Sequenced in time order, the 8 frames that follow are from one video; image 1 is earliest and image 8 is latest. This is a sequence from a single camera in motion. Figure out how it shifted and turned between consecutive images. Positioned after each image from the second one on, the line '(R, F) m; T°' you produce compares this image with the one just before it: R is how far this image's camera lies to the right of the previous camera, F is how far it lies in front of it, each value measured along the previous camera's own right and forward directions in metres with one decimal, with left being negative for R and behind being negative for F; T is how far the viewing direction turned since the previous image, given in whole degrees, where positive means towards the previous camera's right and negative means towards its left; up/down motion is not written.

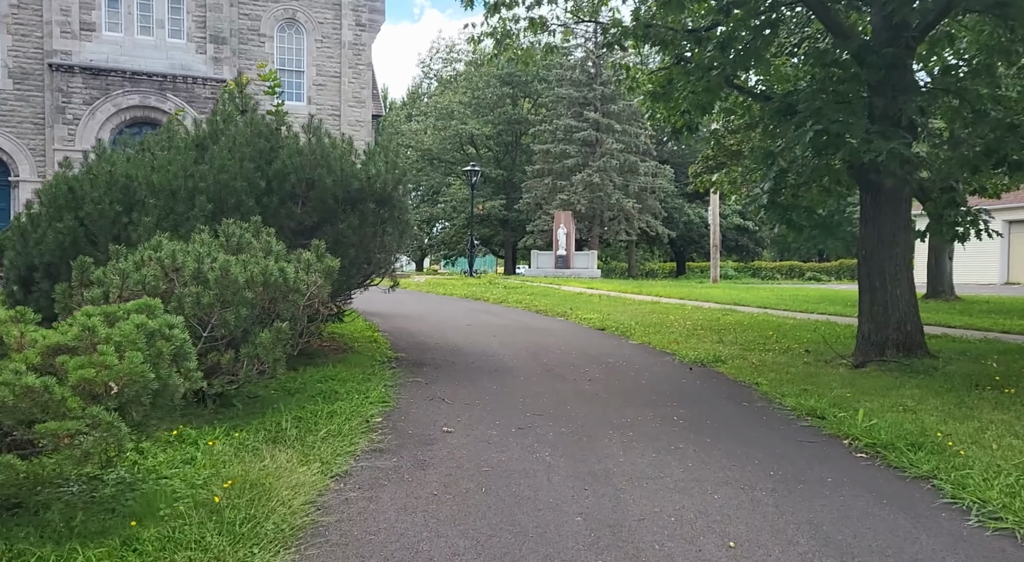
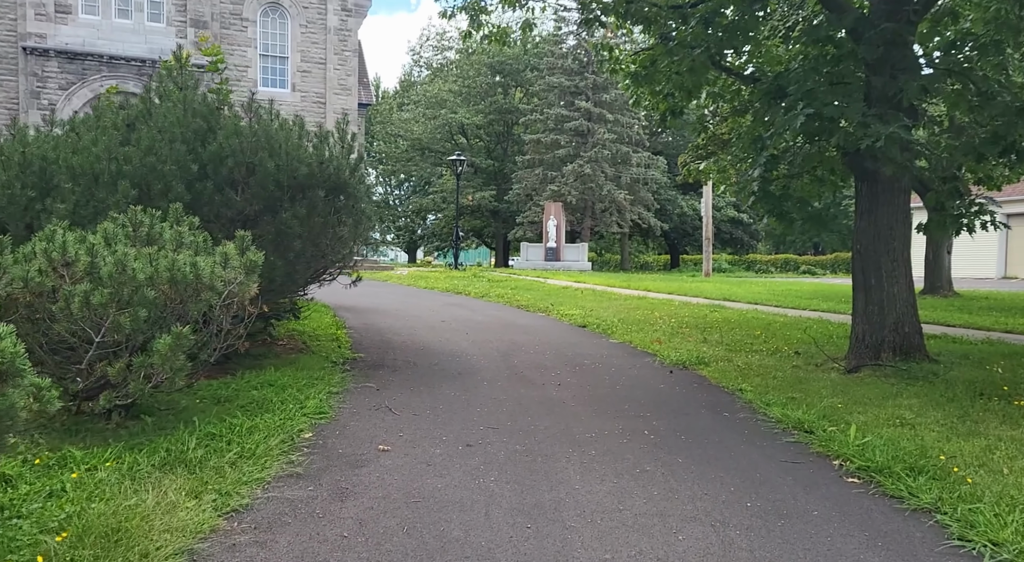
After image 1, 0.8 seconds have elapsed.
(+0.3, +0.7) m; 0°
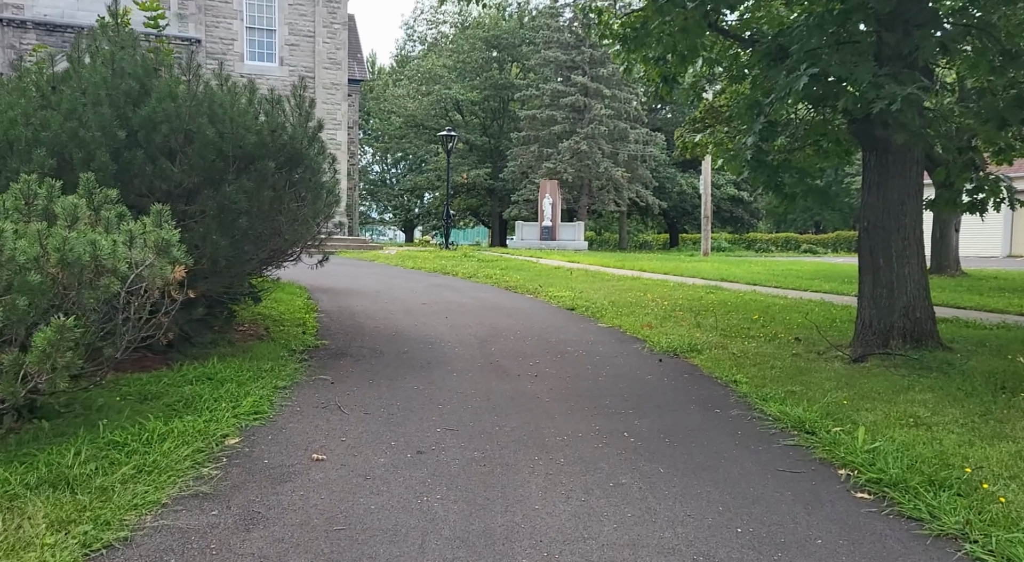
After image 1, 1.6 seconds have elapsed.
(+0.3, +0.7) m; 0°
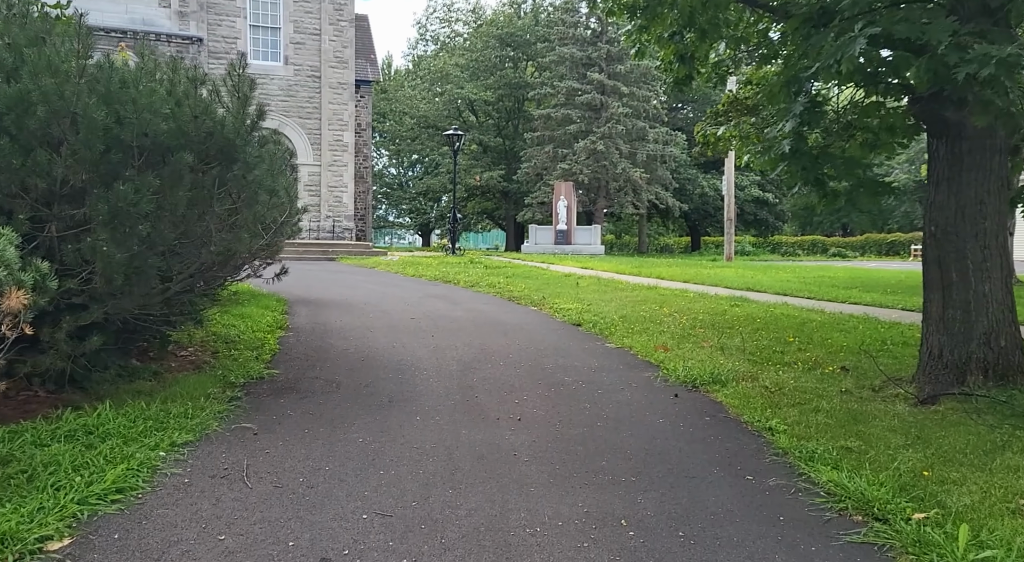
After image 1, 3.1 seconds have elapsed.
(+0.3, +1.4) m; -2°
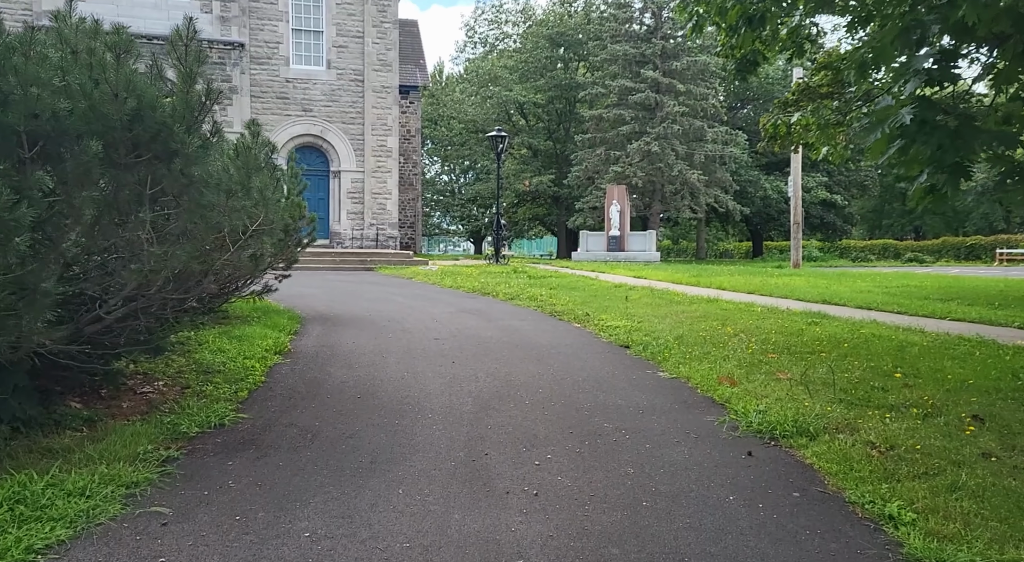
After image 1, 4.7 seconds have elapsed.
(+0.2, +1.5) m; -4°
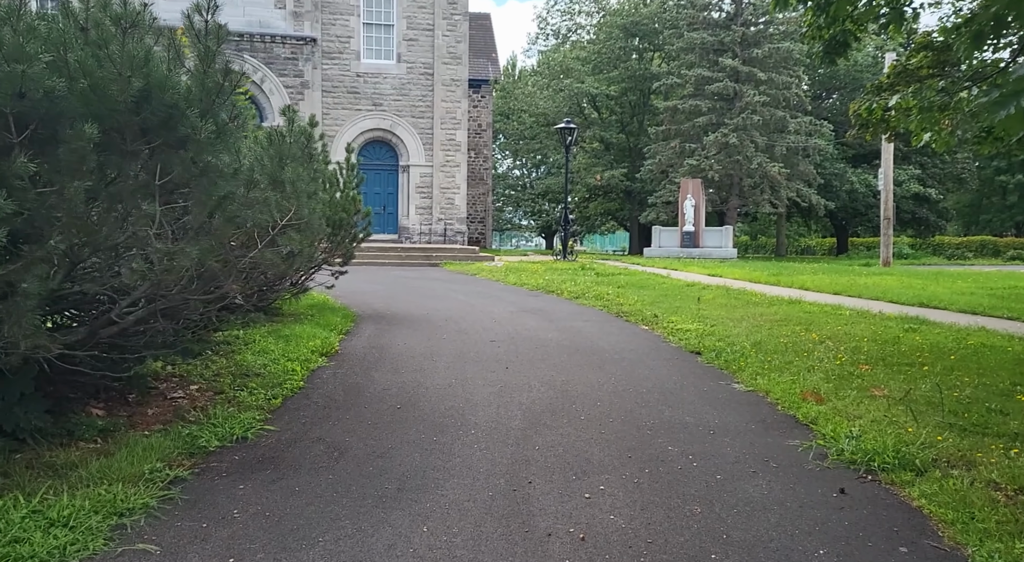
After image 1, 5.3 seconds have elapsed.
(+0.1, +0.7) m; -5°
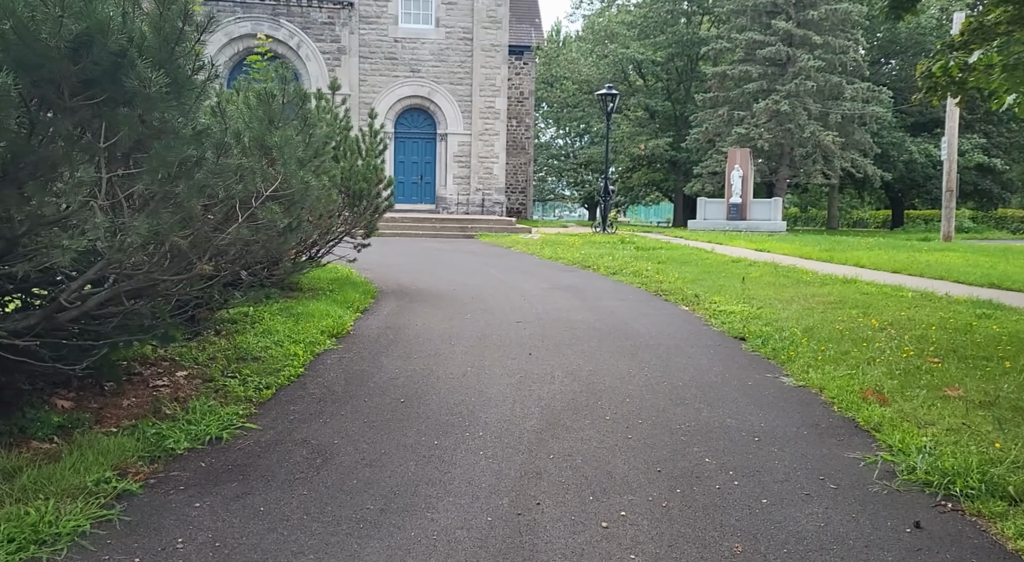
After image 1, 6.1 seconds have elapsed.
(+0.2, +0.7) m; -3°
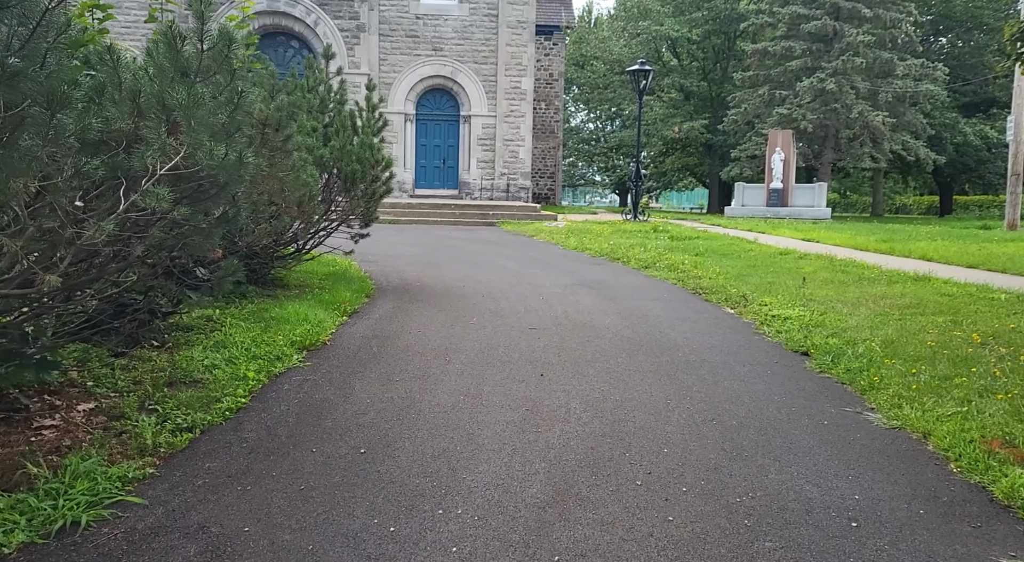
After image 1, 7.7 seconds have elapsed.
(+0.2, +1.4) m; -2°
